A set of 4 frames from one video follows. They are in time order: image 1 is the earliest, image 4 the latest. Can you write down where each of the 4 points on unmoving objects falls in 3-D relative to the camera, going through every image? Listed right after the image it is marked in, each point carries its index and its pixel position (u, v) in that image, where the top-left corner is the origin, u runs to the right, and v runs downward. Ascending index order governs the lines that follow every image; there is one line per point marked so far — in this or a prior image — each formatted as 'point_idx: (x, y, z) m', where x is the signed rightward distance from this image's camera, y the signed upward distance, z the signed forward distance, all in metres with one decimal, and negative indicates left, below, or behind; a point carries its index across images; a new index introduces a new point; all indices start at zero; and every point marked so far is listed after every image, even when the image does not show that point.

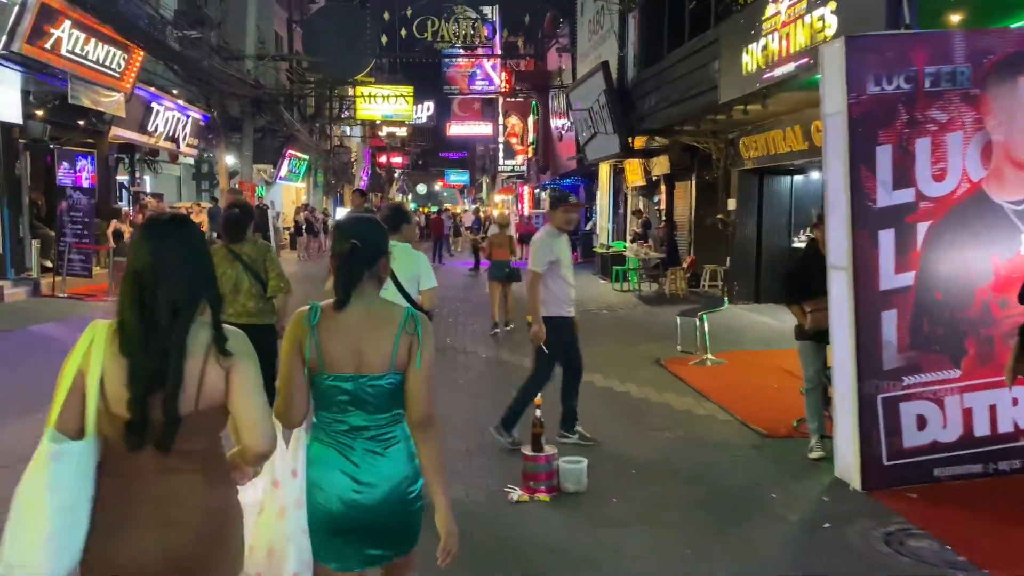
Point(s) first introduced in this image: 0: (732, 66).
0: (+2.3, +2.4, +9.0) m
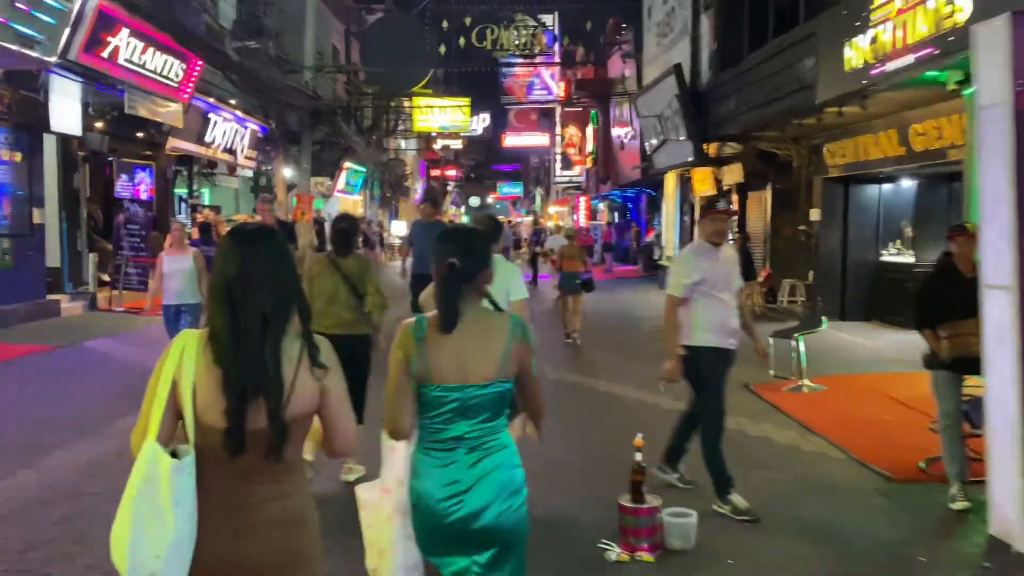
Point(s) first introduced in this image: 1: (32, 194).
0: (+3.1, +2.2, +8.2) m
1: (-7.2, +1.4, +12.6) m
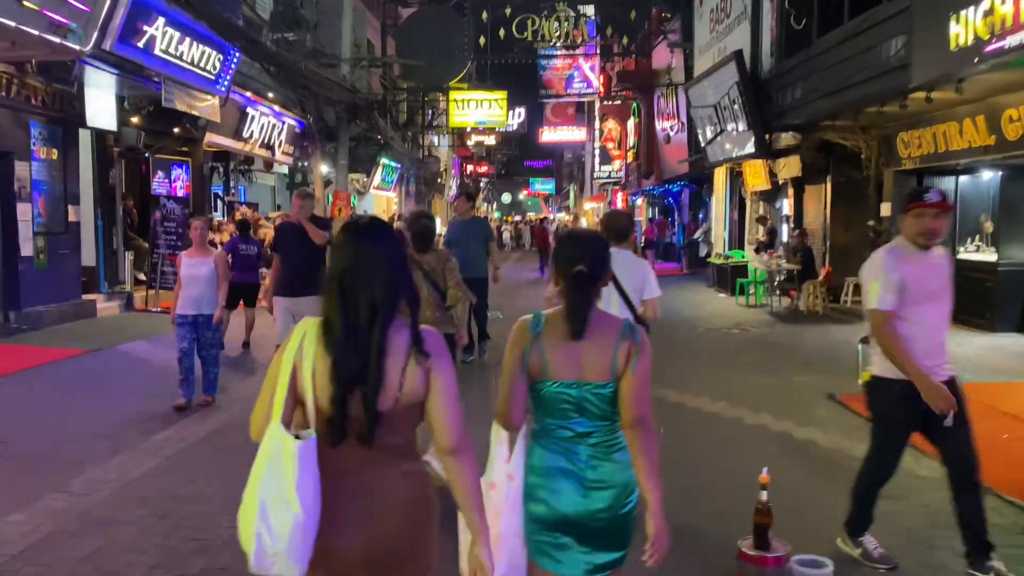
0: (+3.7, +2.2, +7.4) m
1: (-6.5, +1.4, +12.2) m
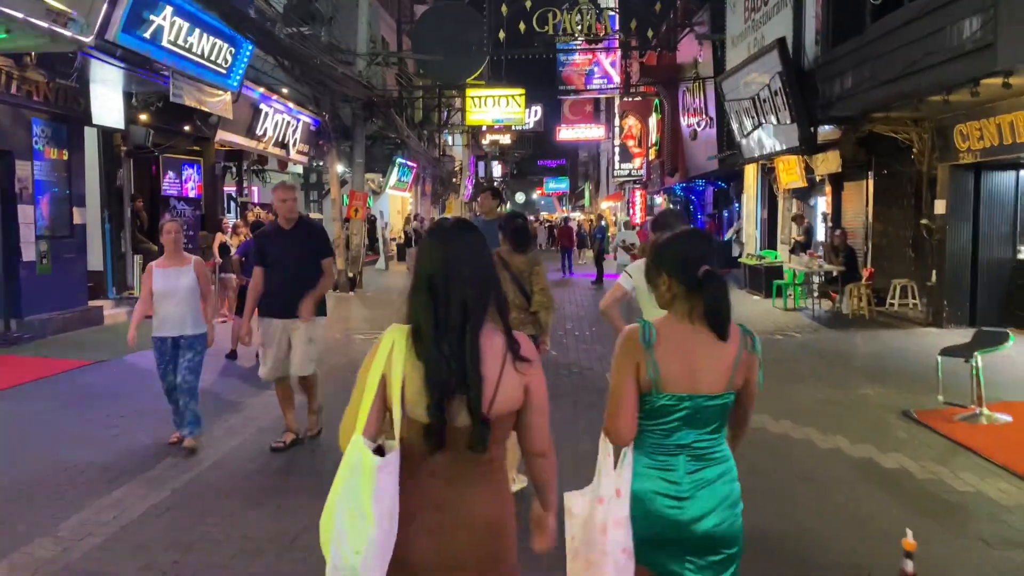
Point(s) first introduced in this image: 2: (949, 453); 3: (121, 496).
0: (+4.0, +2.1, +6.6) m
1: (-6.1, +1.3, +11.6) m
2: (+3.1, -1.2, +6.0) m
3: (-2.4, -1.3, +5.1) m
